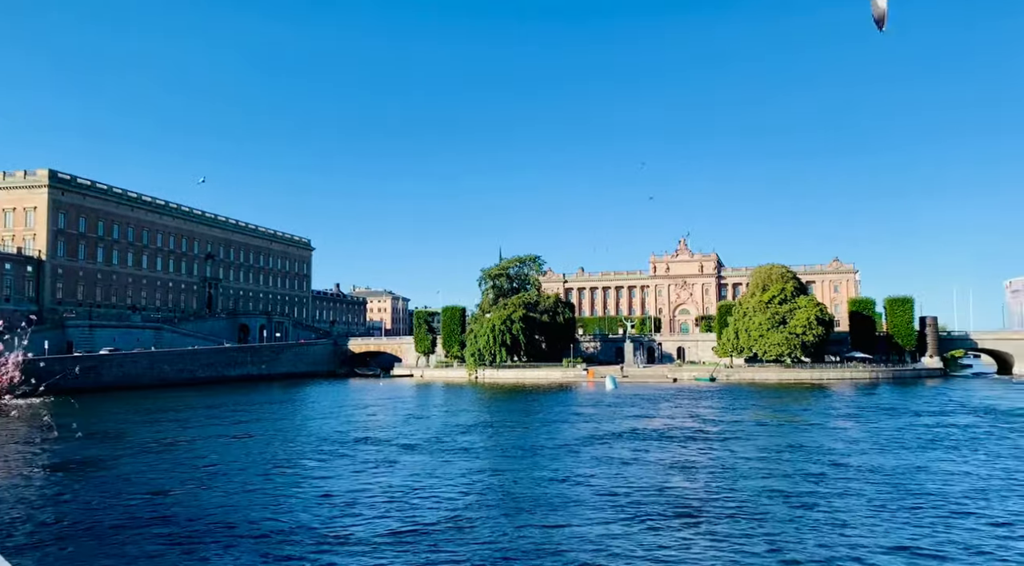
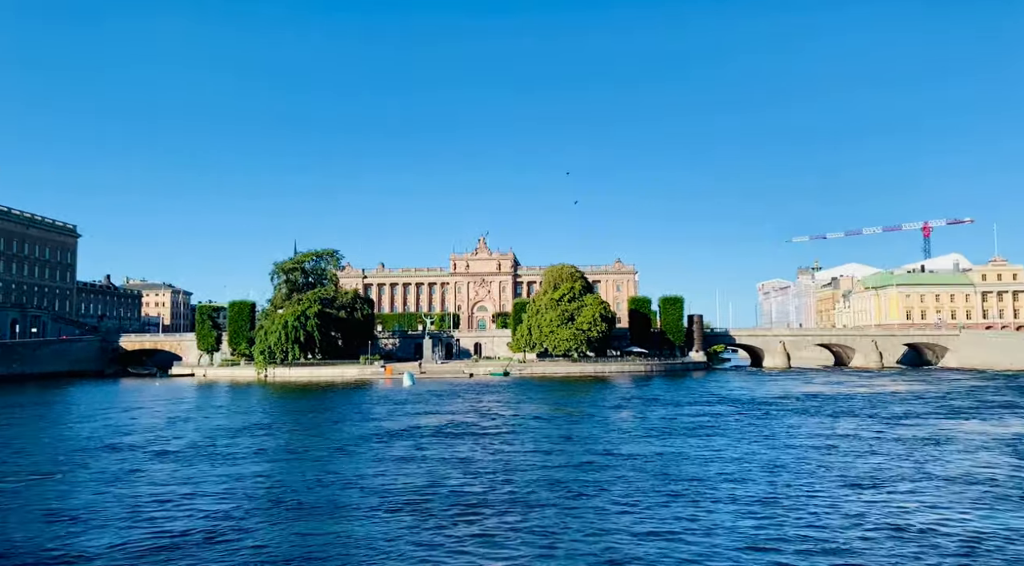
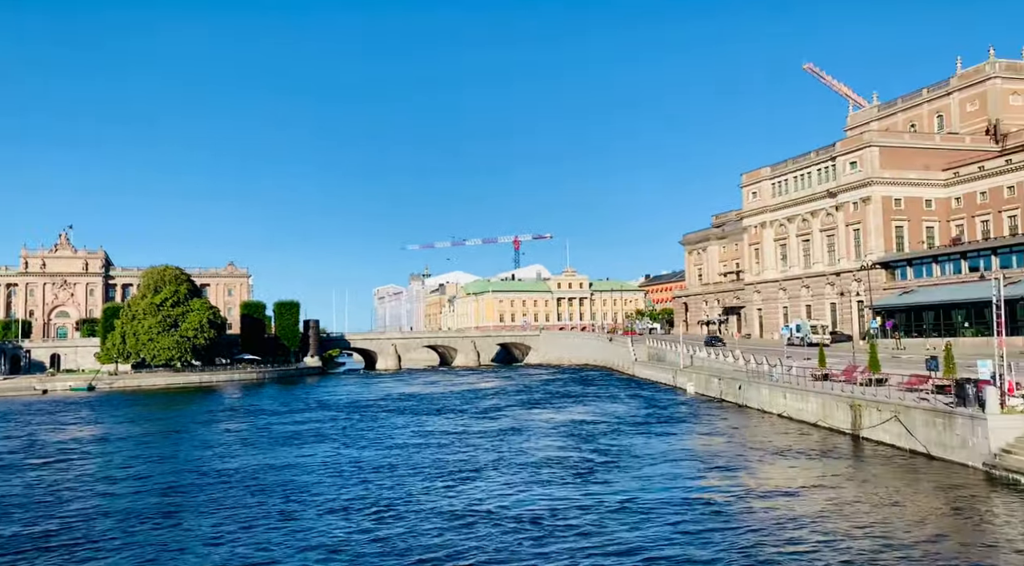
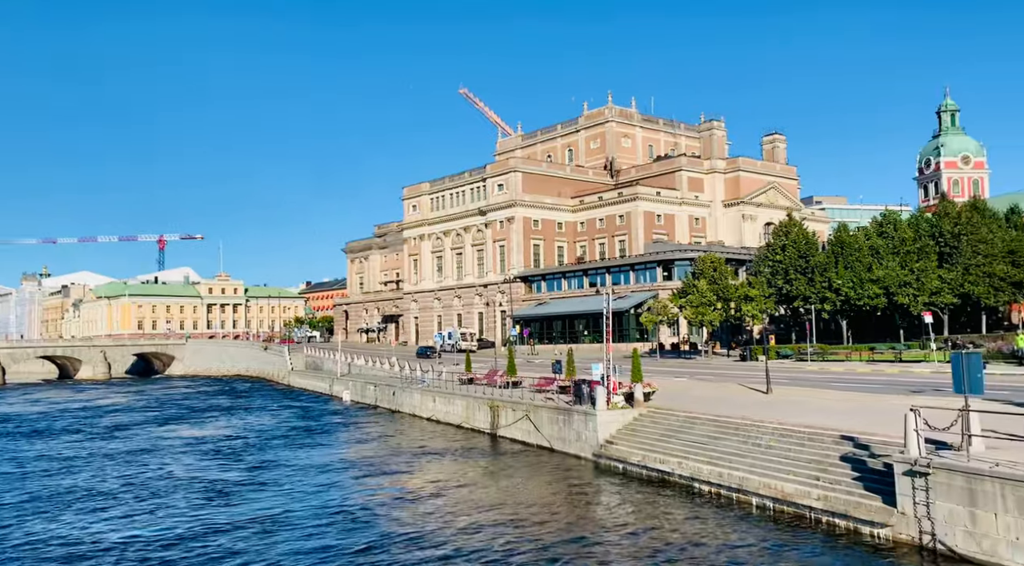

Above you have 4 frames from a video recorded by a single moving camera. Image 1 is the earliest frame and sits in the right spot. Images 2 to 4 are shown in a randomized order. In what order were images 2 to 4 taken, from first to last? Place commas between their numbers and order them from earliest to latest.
2, 3, 4
